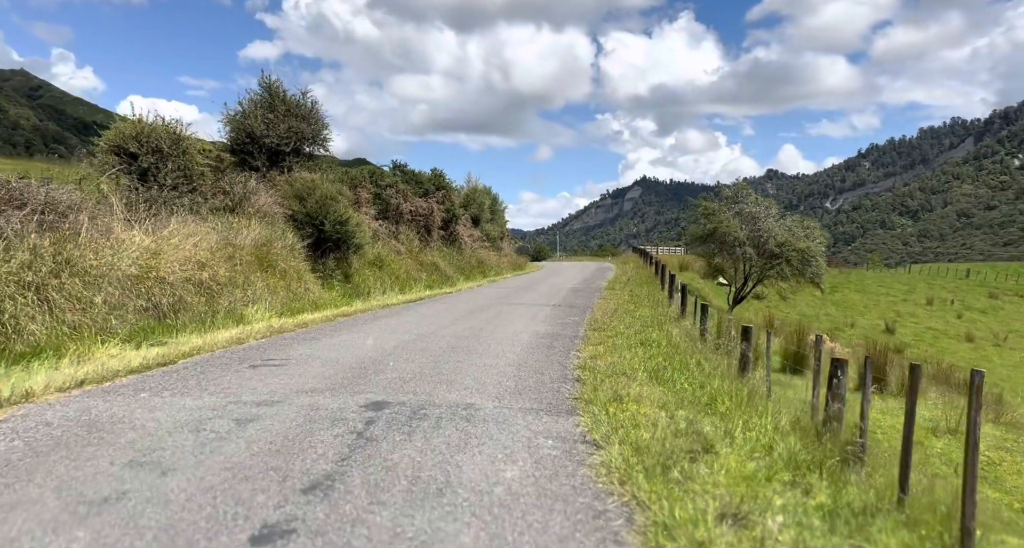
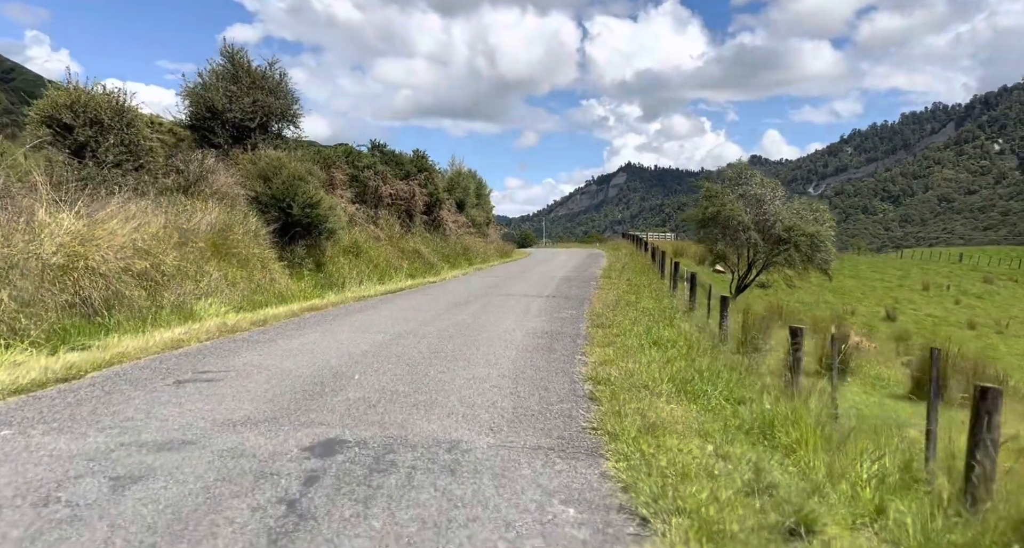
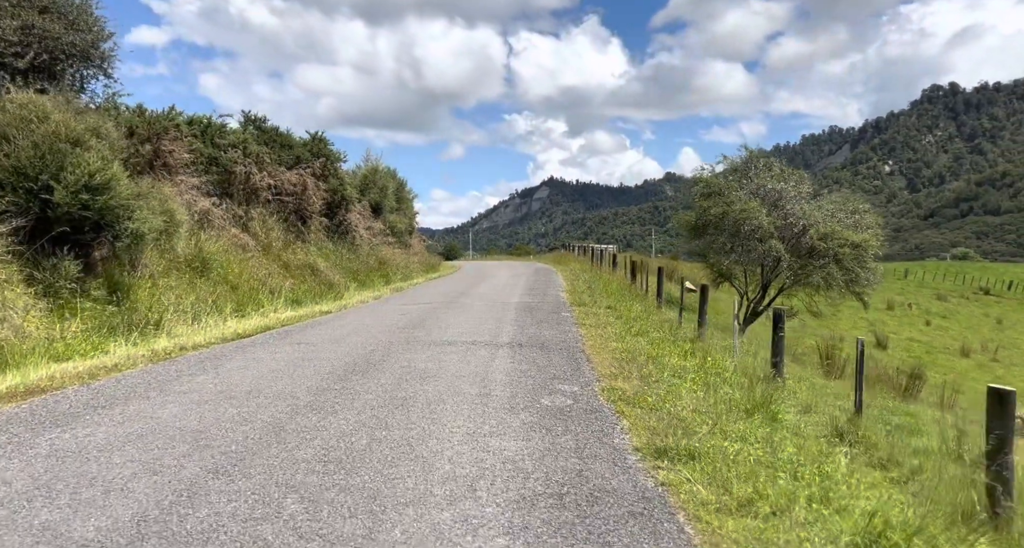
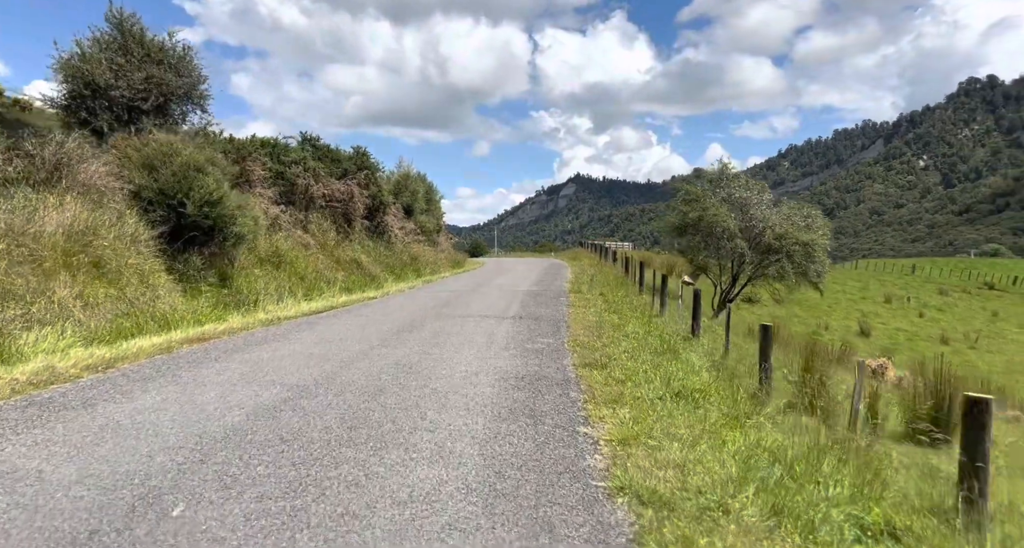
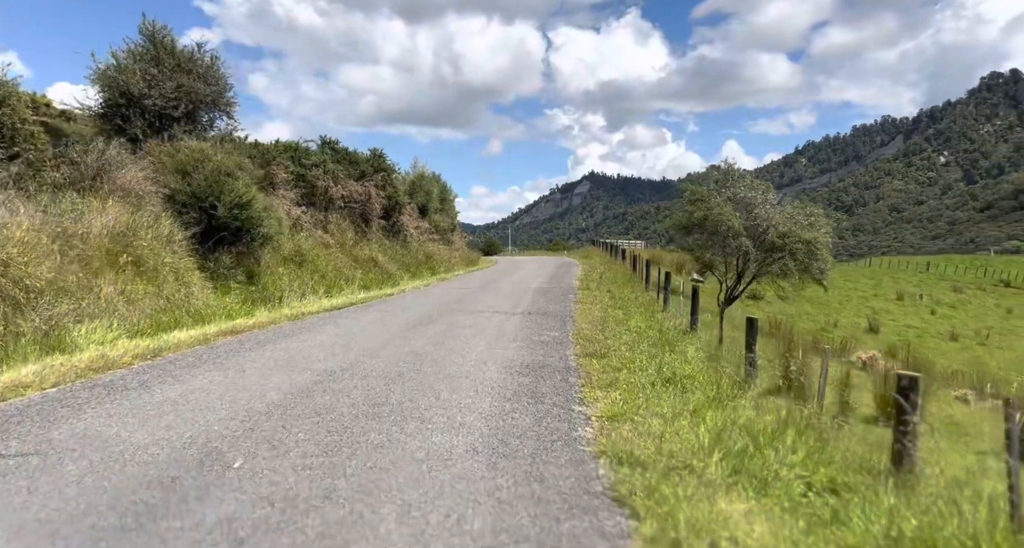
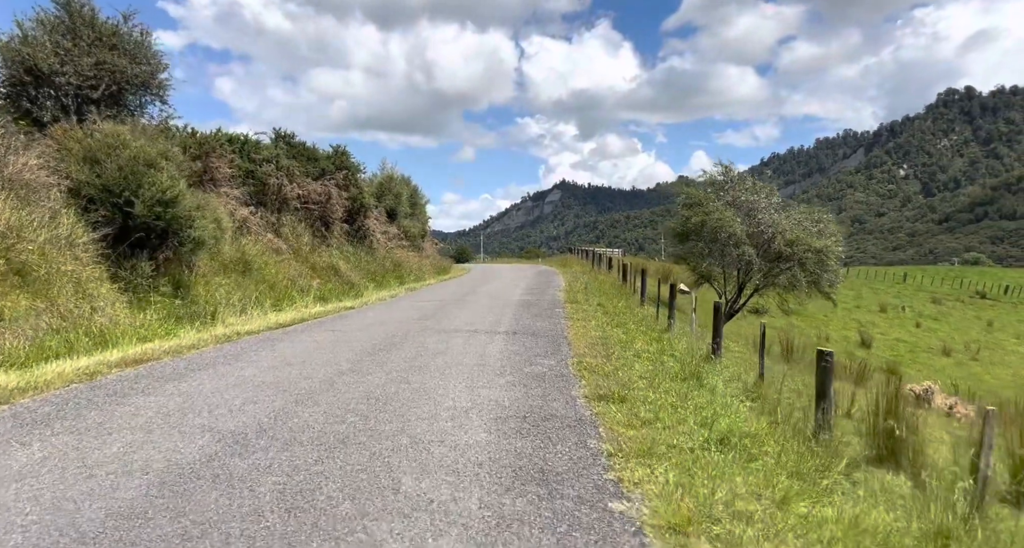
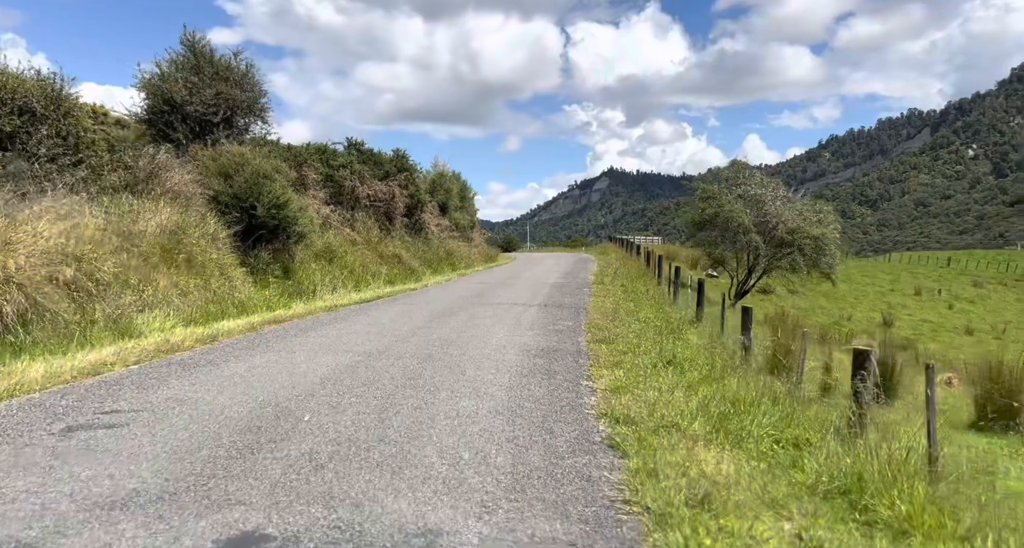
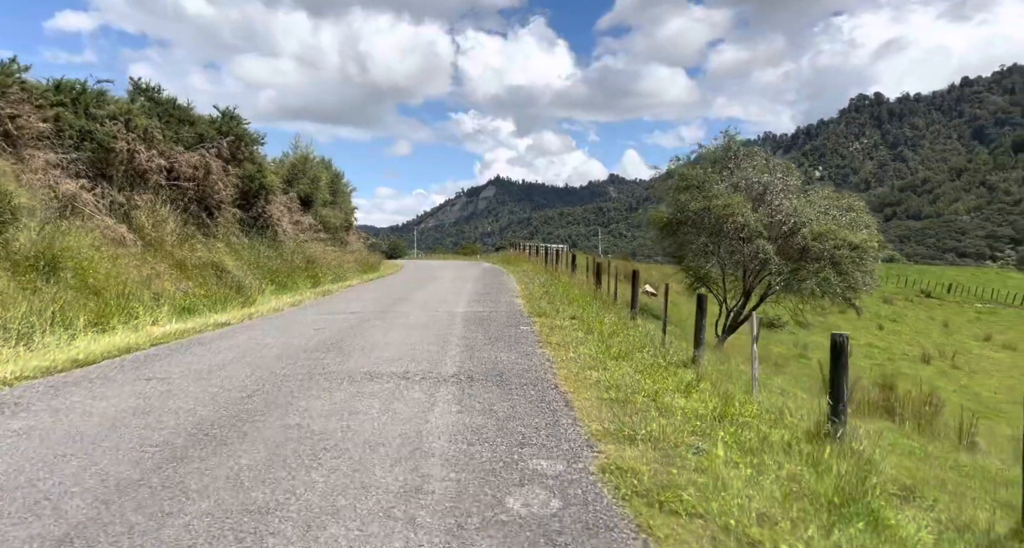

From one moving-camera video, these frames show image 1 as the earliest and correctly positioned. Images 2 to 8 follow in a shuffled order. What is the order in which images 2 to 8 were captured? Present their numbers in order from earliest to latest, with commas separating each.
2, 7, 5, 4, 6, 3, 8
